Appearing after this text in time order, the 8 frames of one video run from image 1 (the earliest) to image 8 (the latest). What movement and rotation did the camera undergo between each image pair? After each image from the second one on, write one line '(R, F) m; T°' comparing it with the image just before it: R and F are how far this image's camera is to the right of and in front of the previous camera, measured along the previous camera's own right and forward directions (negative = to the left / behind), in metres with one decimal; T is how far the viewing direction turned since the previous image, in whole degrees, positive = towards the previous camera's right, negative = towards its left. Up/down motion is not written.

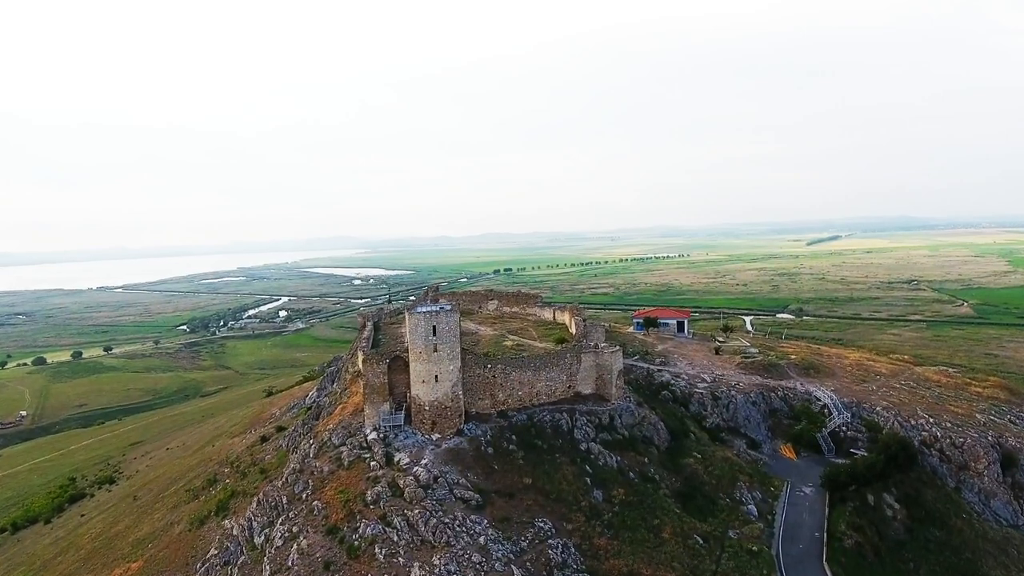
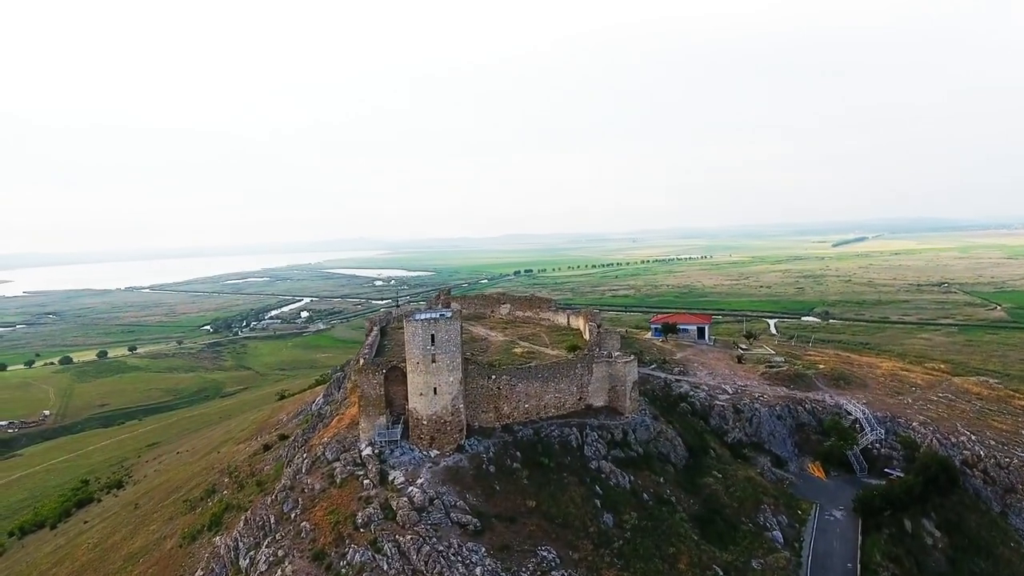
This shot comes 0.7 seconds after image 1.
(+0.6, +1.7) m; -2°
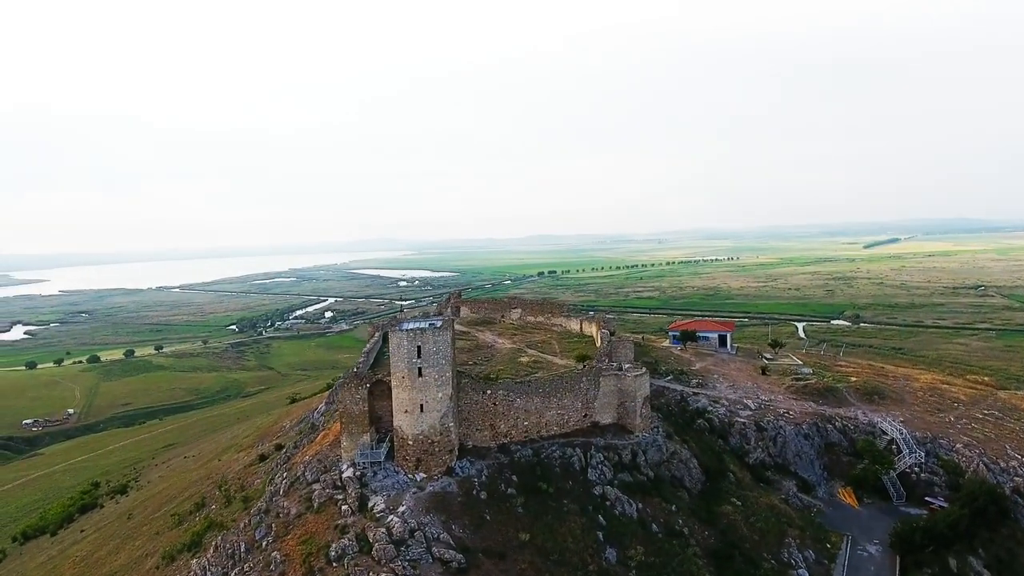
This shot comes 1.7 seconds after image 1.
(+1.0, +2.1) m; -2°
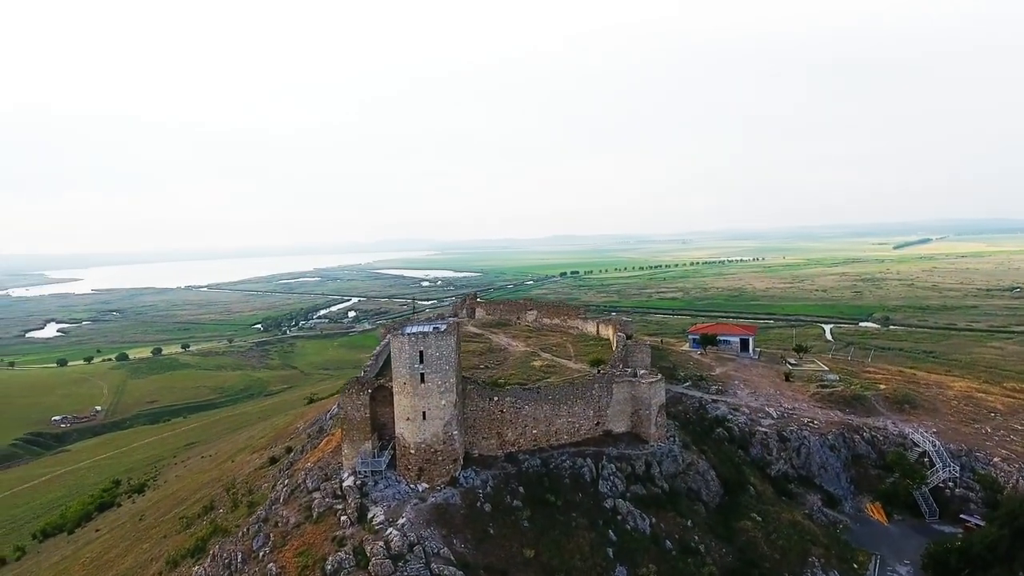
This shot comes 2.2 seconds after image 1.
(+0.5, +0.9) m; -2°
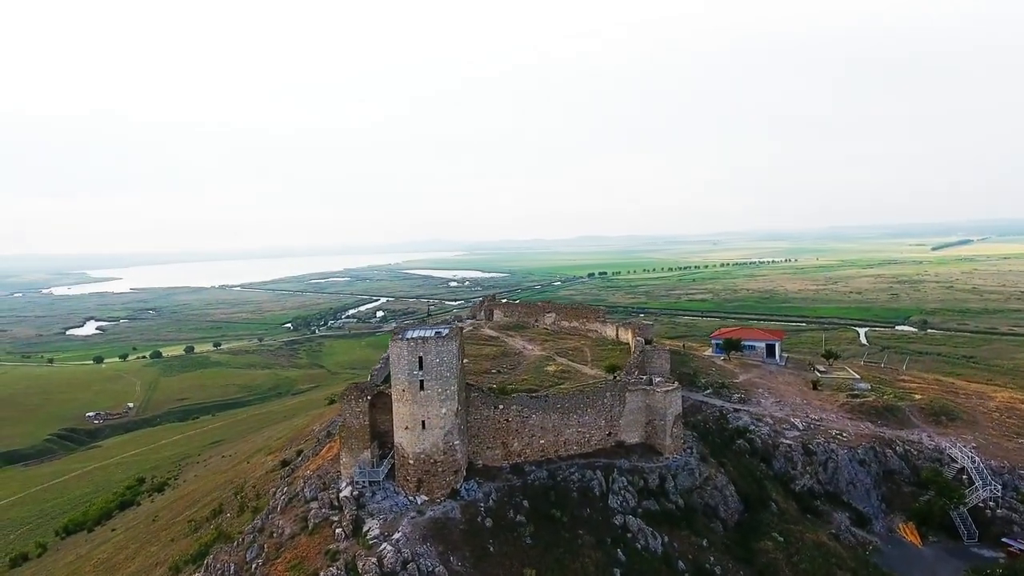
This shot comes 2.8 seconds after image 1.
(+0.7, +1.0) m; -3°
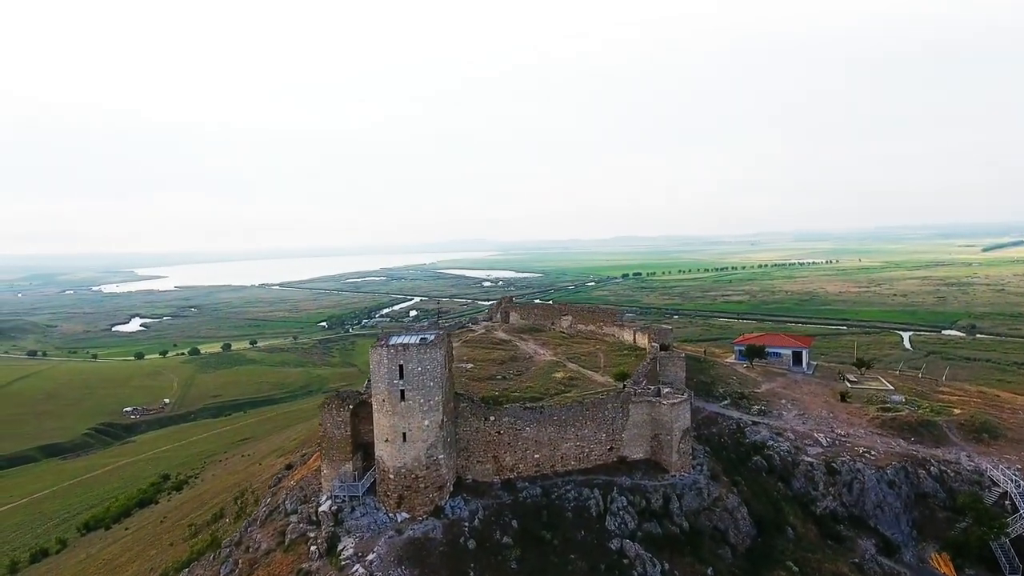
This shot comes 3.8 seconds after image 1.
(+1.4, +1.3) m; -3°
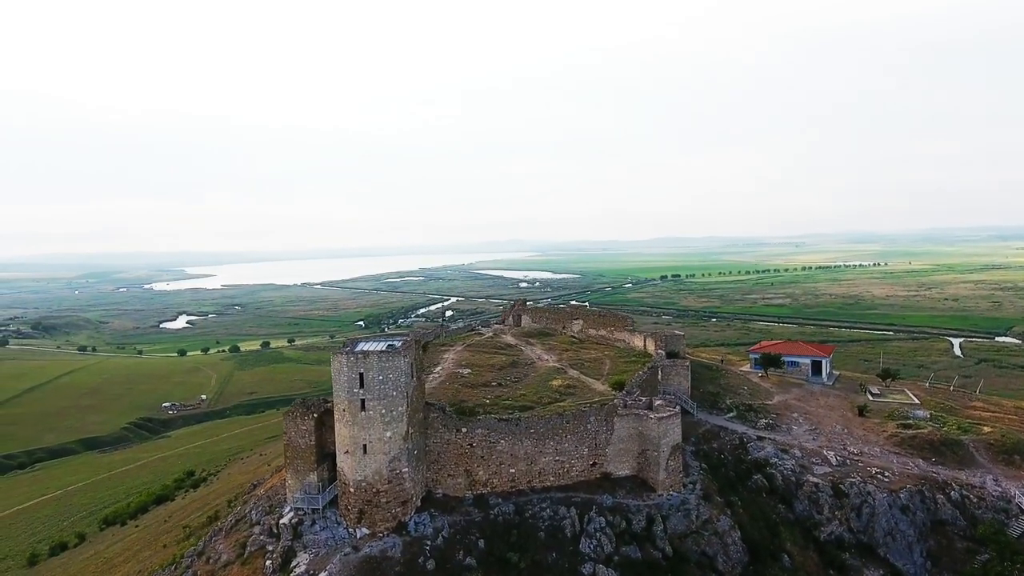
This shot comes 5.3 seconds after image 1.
(+2.0, +1.1) m; -4°
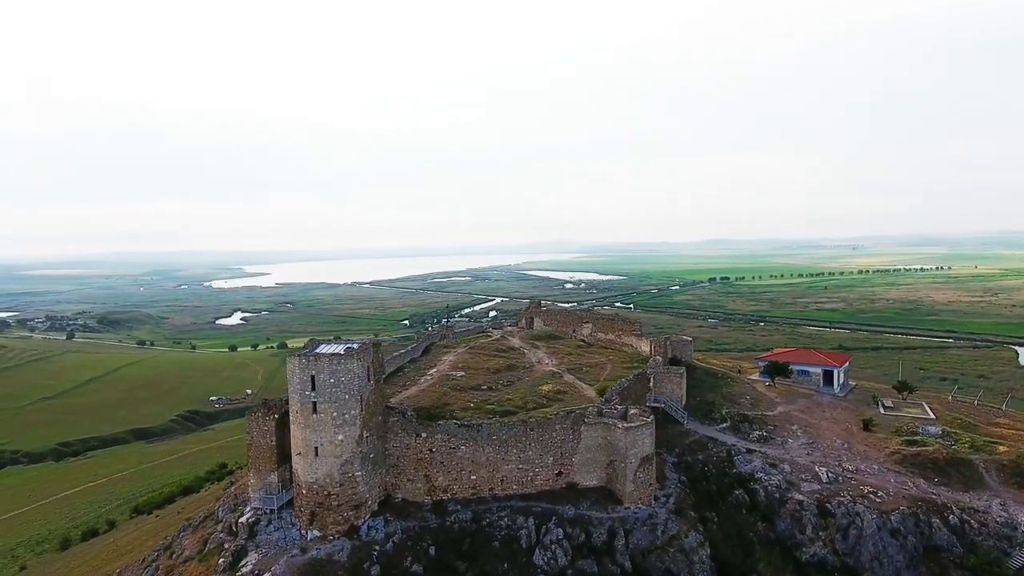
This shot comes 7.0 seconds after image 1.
(+2.7, +0.4) m; -4°
